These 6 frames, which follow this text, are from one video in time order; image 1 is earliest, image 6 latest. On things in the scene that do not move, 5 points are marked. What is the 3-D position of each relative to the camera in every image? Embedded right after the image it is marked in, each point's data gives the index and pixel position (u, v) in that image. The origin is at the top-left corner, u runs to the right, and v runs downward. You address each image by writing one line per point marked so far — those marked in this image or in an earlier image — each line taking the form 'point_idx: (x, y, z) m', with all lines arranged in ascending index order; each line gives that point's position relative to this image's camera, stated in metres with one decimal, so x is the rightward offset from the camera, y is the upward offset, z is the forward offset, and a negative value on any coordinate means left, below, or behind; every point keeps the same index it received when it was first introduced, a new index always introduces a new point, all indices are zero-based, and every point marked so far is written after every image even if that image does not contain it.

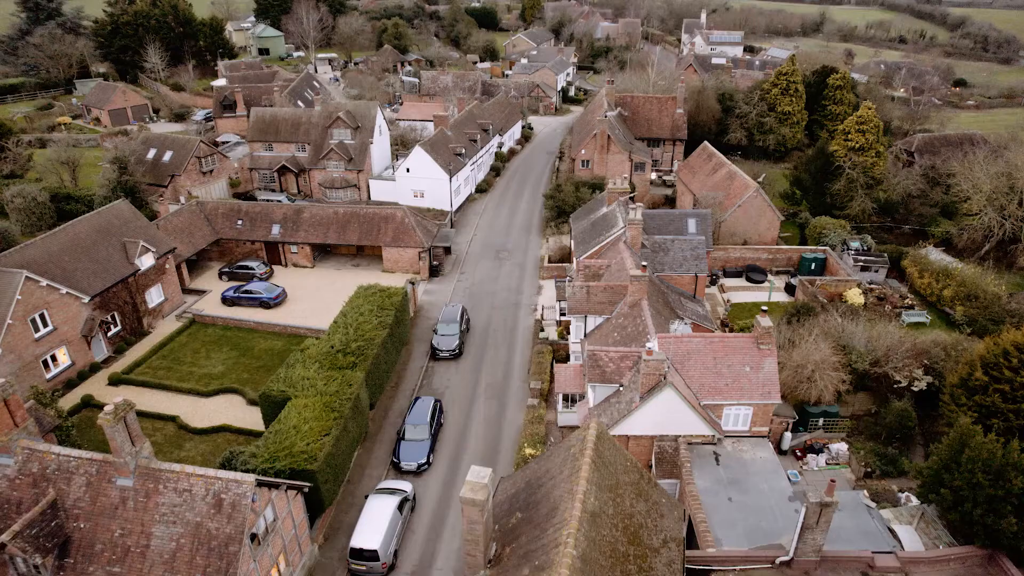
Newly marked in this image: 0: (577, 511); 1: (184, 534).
0: (+1.6, -5.4, +15.7) m
1: (-9.5, -7.1, +18.7) m
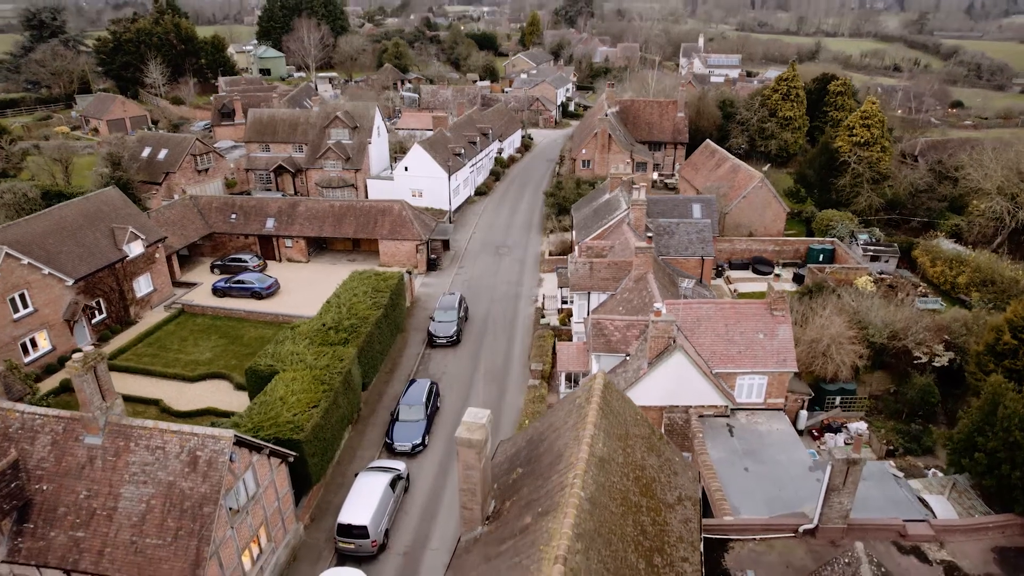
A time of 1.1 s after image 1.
0: (+1.6, -3.6, +14.3) m
1: (-9.5, -5.5, +17.1) m
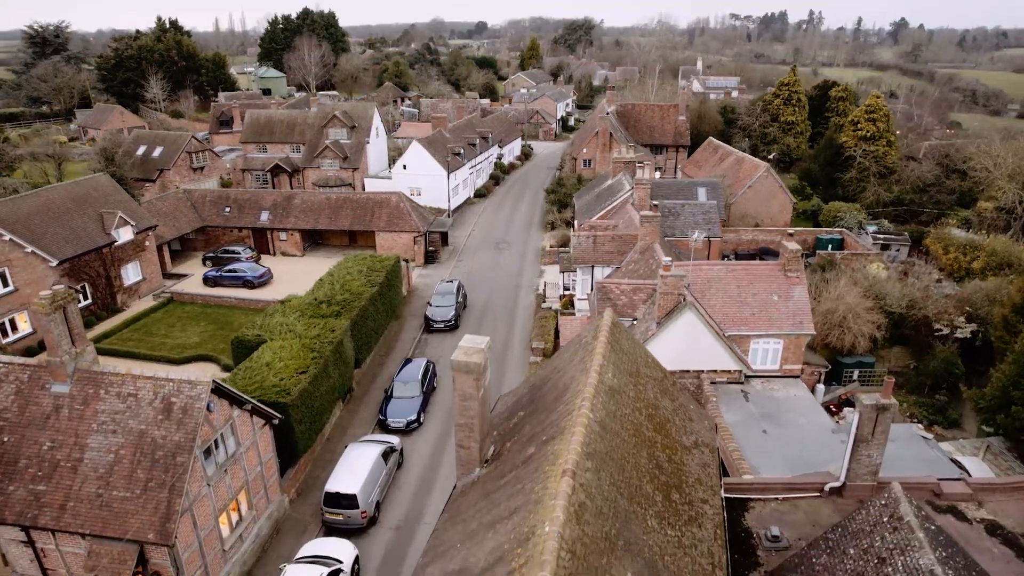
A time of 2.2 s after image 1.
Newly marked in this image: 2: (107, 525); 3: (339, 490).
0: (+1.6, -1.8, +13.0) m
1: (-9.4, -3.8, +15.7) m
2: (-9.4, -5.5, +15.1) m
3: (-5.2, -6.0, +19.4) m
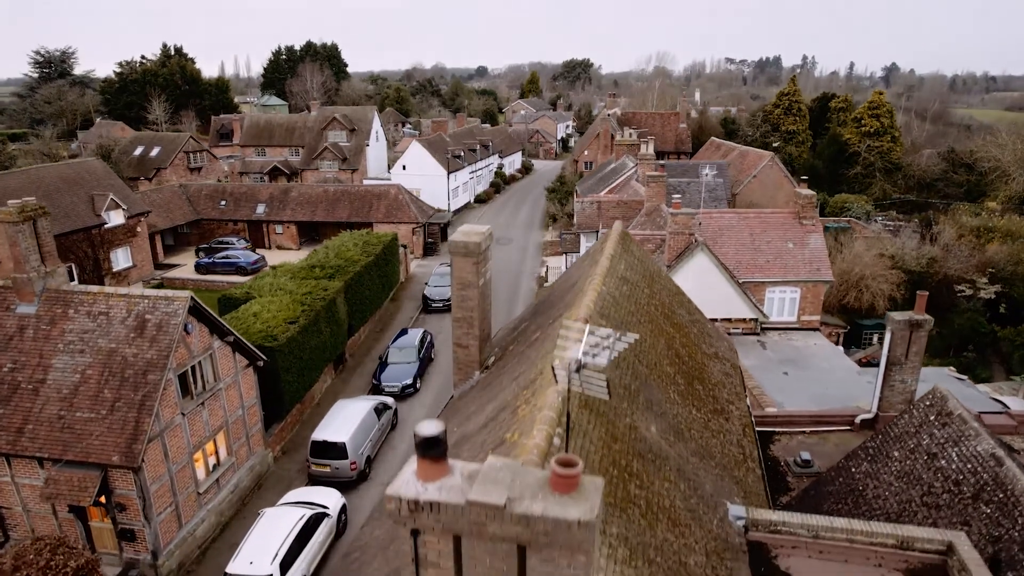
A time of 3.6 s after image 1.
0: (+1.7, +0.4, +11.8) m
1: (-9.4, -1.7, +14.4) m
2: (-9.4, -3.4, +13.6) m
3: (-5.1, -4.2, +17.9) m
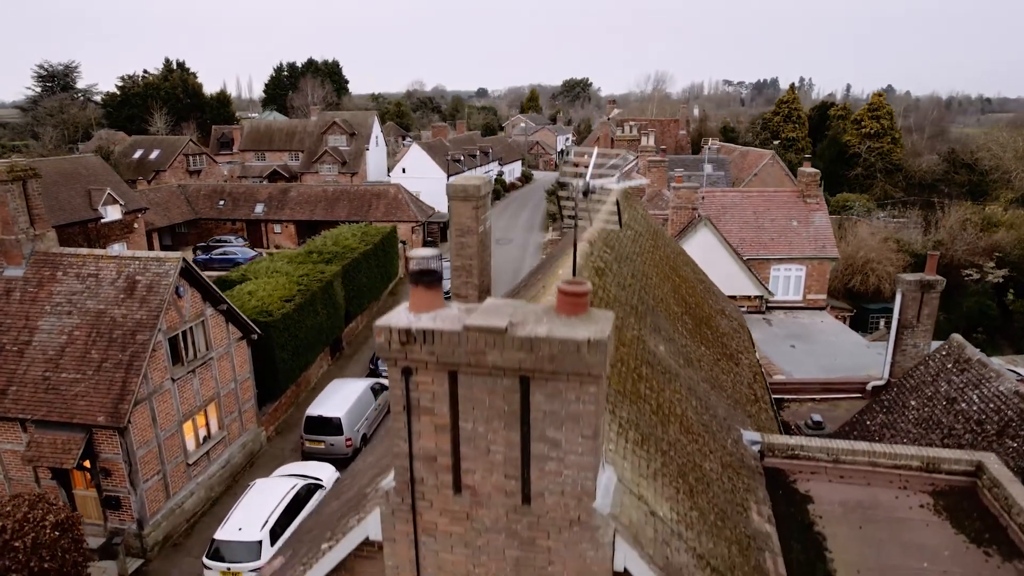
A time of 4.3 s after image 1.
0: (+1.7, +1.4, +11.5) m
1: (-9.4, -0.8, +14.0) m
2: (-9.4, -2.5, +13.2) m
3: (-5.1, -3.4, +17.4) m
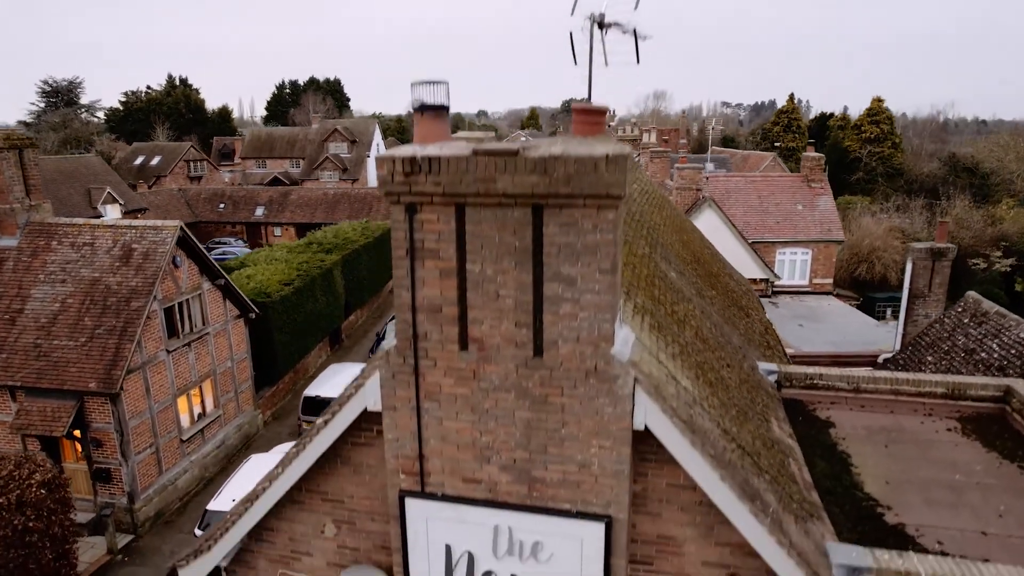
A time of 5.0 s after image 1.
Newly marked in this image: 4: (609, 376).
0: (+1.8, +2.2, +11.2) m
1: (-9.3, -0.1, +13.7) m
2: (-9.3, -1.7, +12.8) m
3: (-5.0, -2.8, +17.0) m
4: (+0.6, -0.5, +3.9) m
